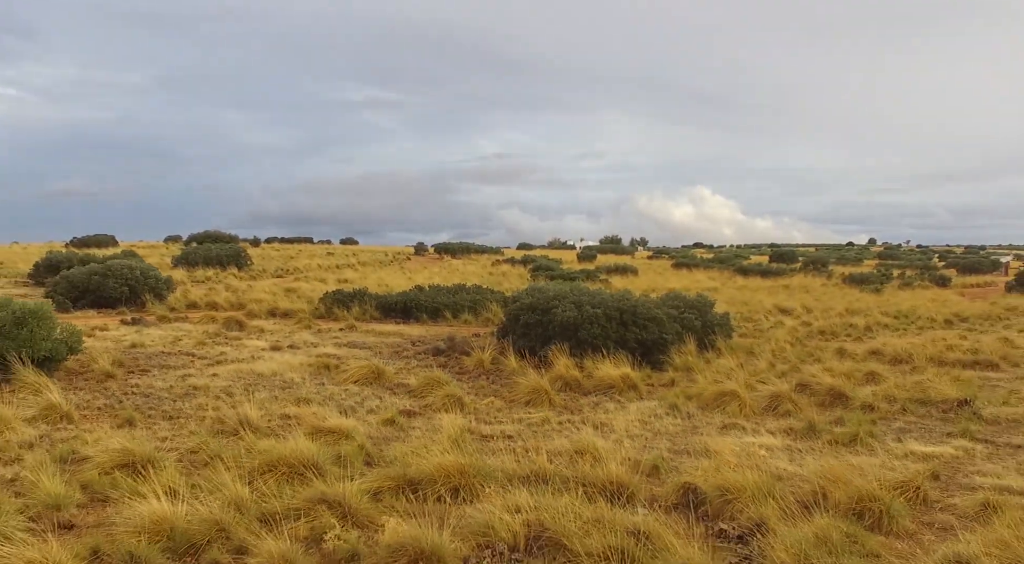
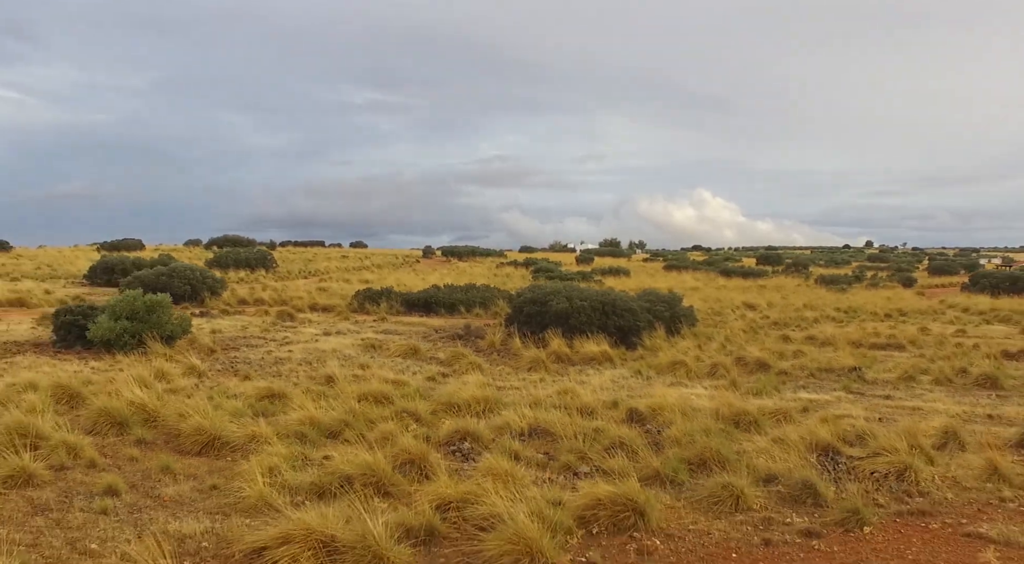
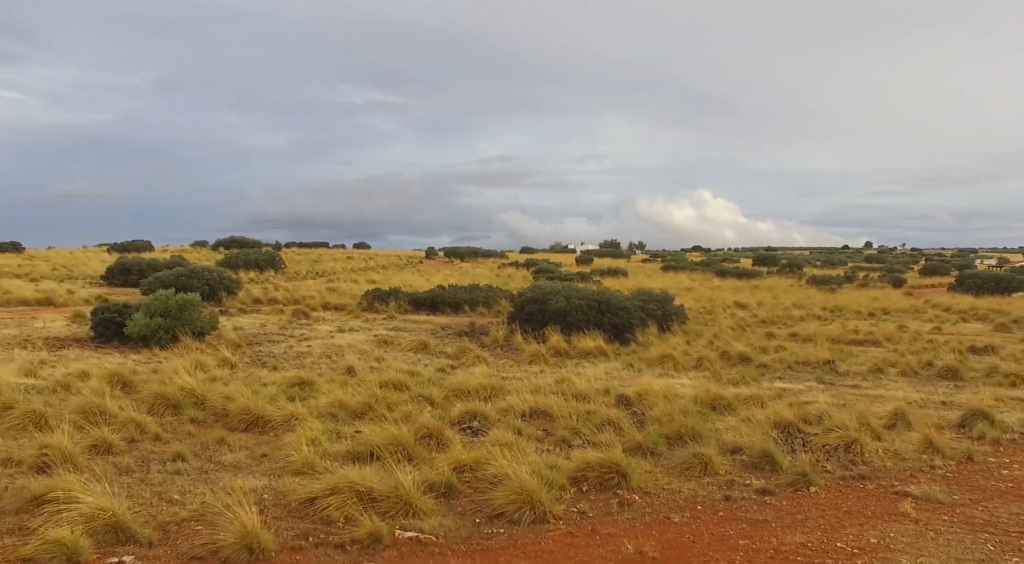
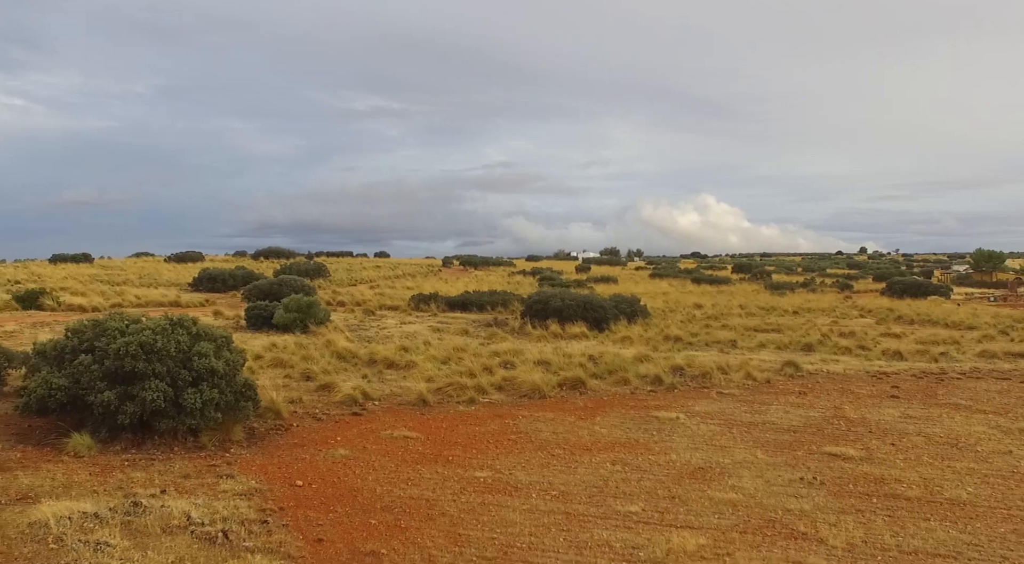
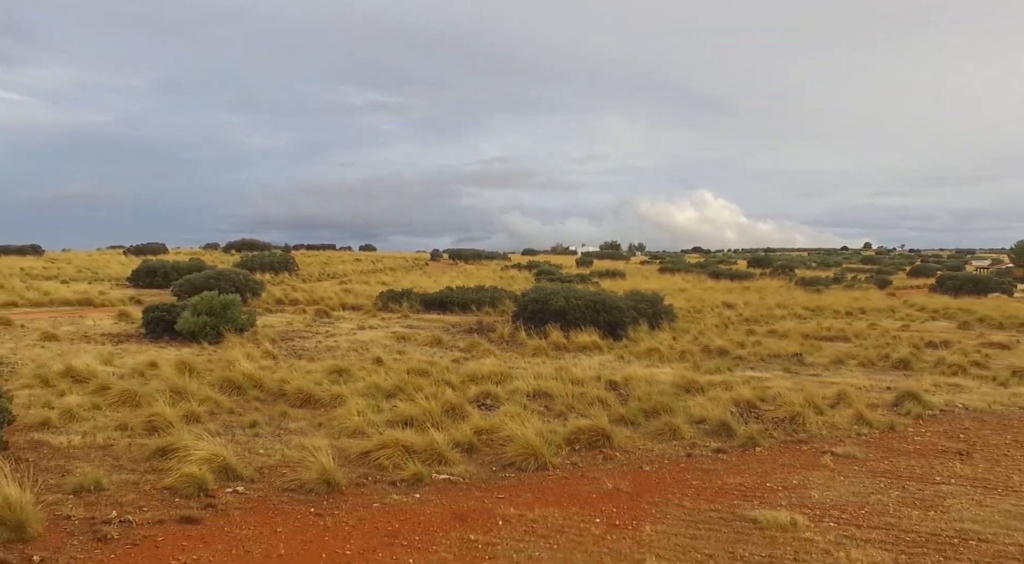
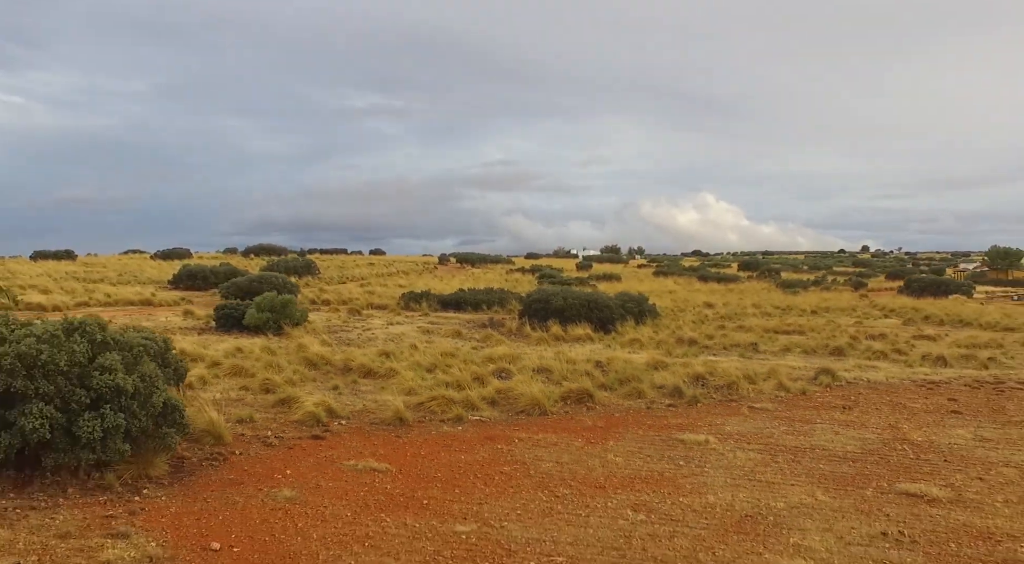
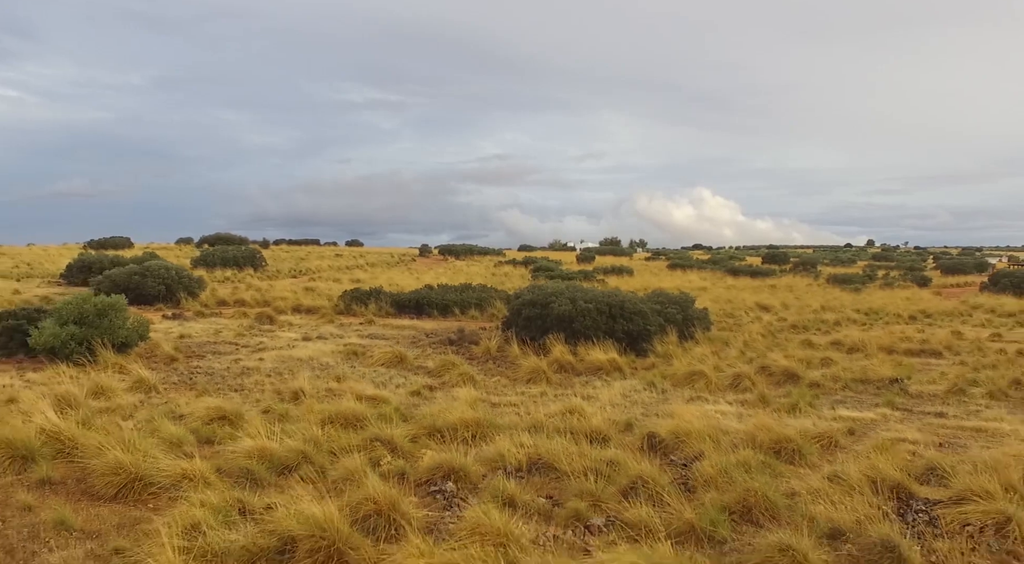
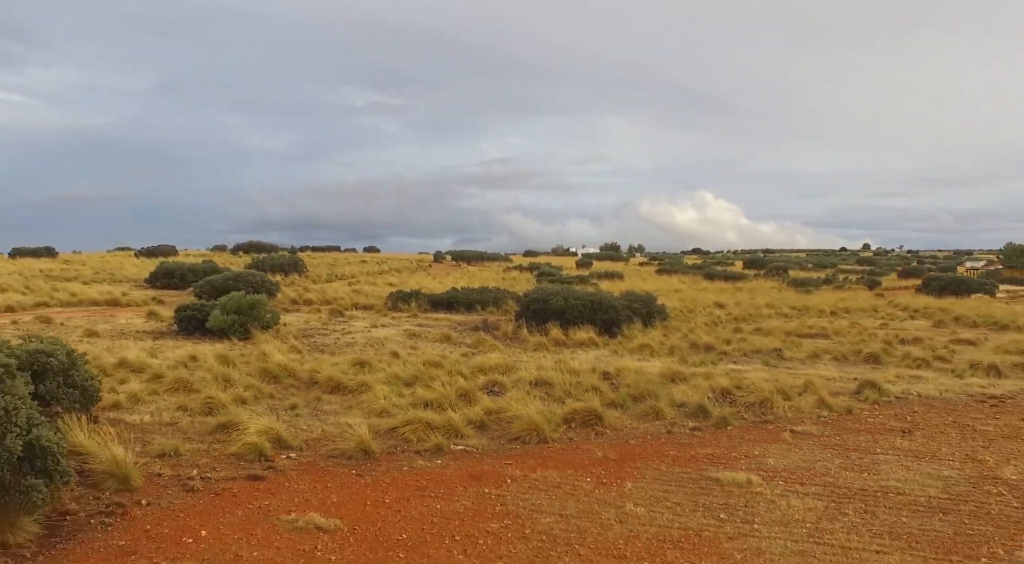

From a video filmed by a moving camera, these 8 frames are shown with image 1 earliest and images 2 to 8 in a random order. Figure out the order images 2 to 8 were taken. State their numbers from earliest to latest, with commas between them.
7, 2, 3, 5, 8, 6, 4
